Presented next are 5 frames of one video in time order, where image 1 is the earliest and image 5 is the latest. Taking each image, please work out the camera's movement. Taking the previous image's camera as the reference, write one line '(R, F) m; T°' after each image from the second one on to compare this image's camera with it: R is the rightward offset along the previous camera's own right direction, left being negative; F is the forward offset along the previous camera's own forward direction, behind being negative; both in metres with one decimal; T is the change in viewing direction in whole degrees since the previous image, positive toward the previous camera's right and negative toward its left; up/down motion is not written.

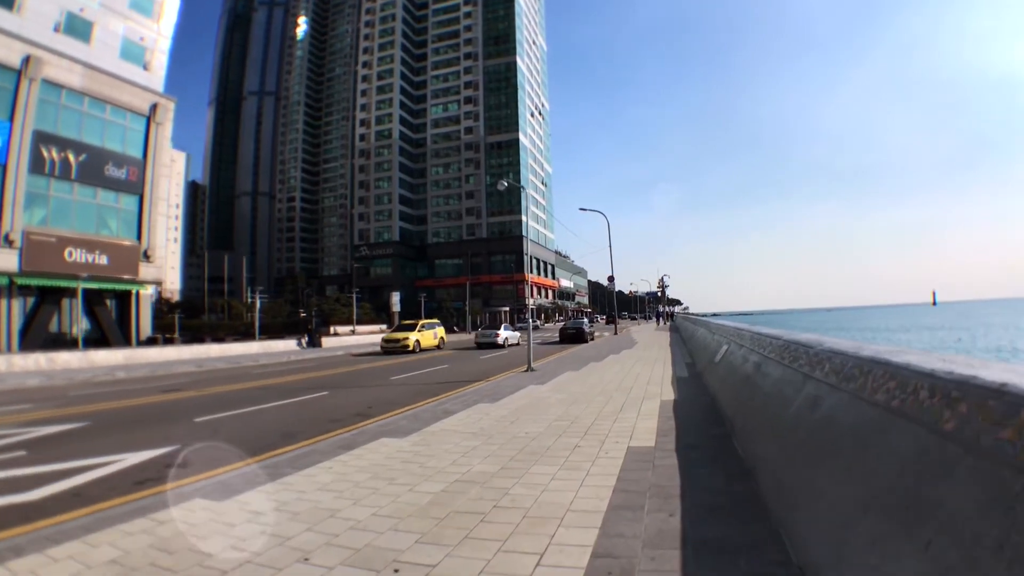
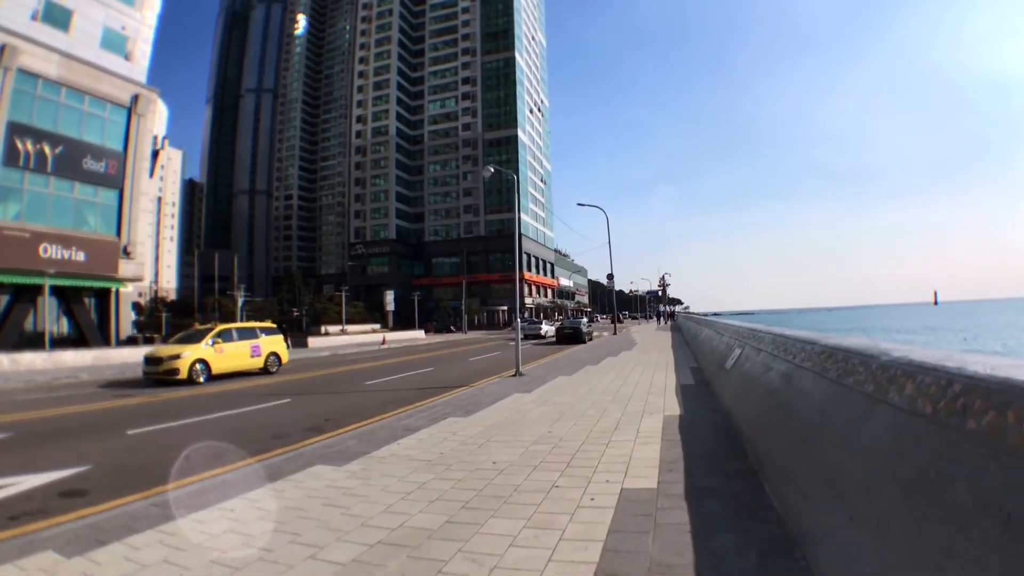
(+0.3, +1.1) m; 0°
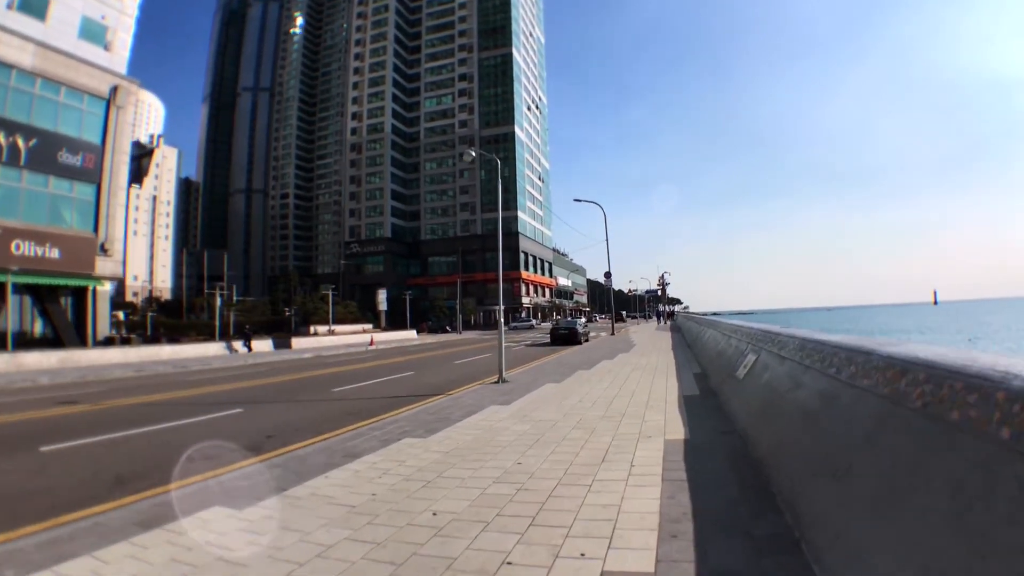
(+0.3, +1.1) m; 0°
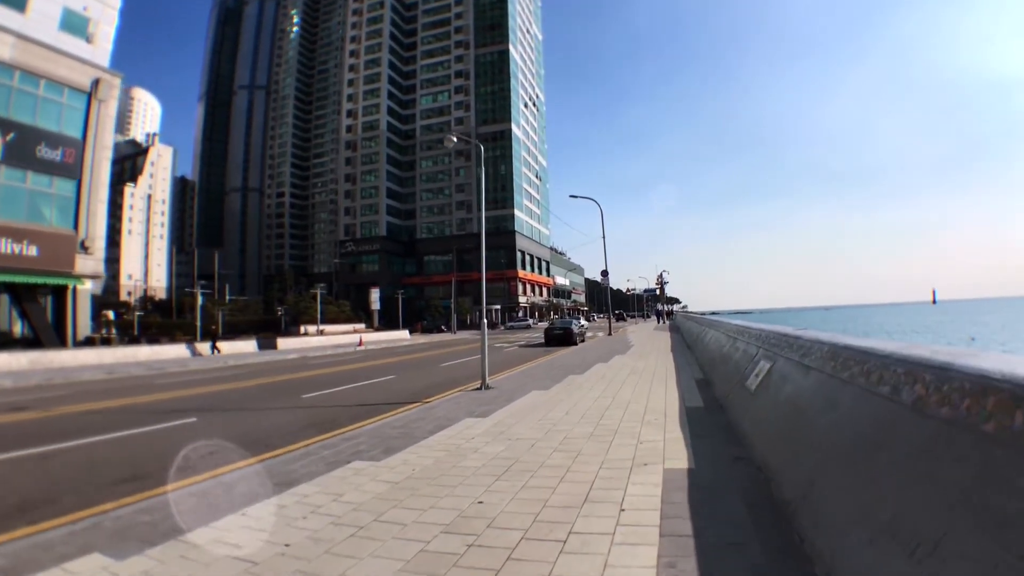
(+0.2, +0.8) m; 0°
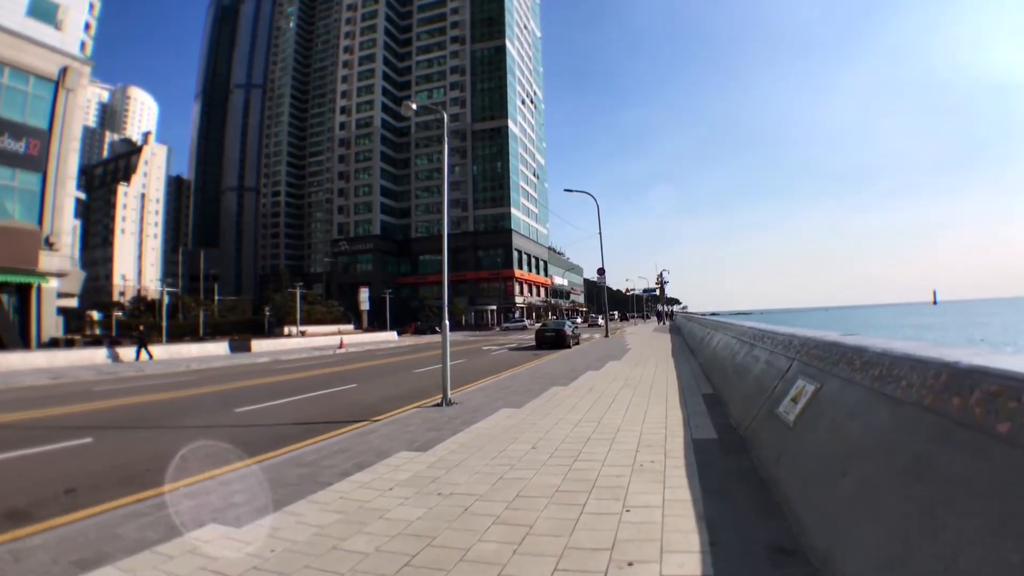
(+0.4, +1.4) m; 0°
